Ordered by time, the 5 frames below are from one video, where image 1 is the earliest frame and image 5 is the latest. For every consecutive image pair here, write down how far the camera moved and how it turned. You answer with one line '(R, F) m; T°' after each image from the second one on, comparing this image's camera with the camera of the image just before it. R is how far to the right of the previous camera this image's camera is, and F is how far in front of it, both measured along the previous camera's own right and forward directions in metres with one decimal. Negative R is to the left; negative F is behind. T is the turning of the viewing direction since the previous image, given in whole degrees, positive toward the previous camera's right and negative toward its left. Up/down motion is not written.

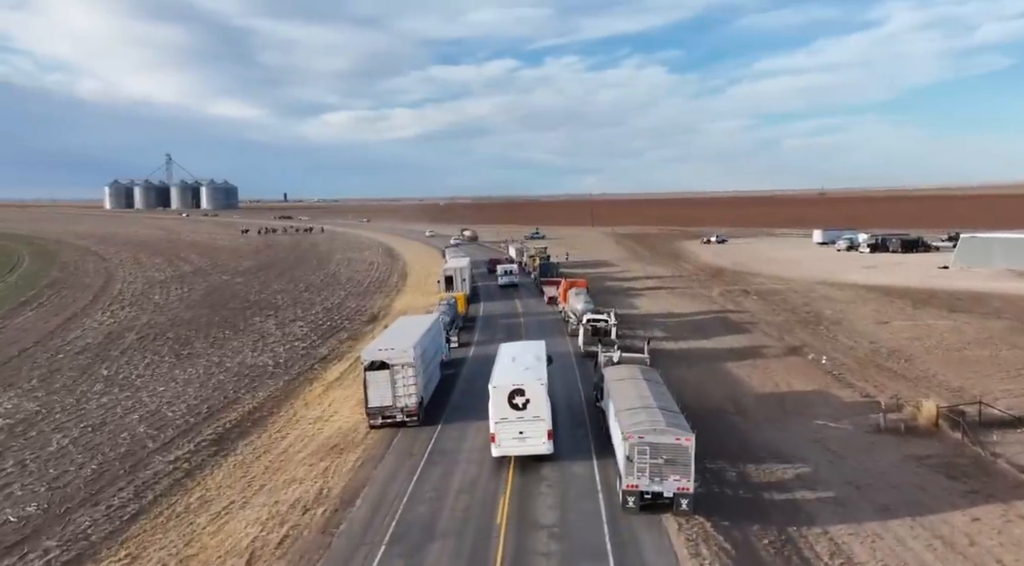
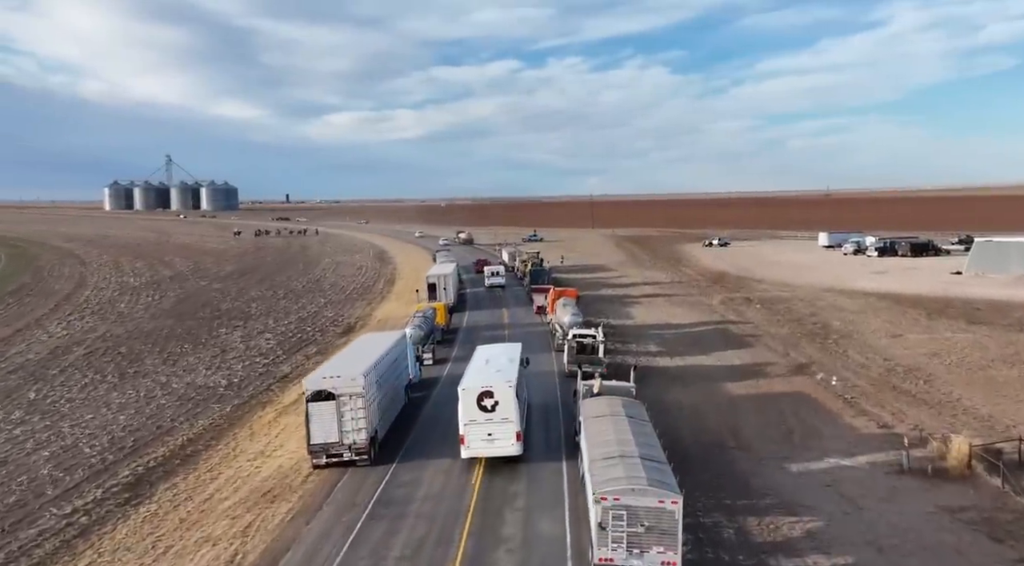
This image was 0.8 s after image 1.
(+0.9, +3.0) m; 0°
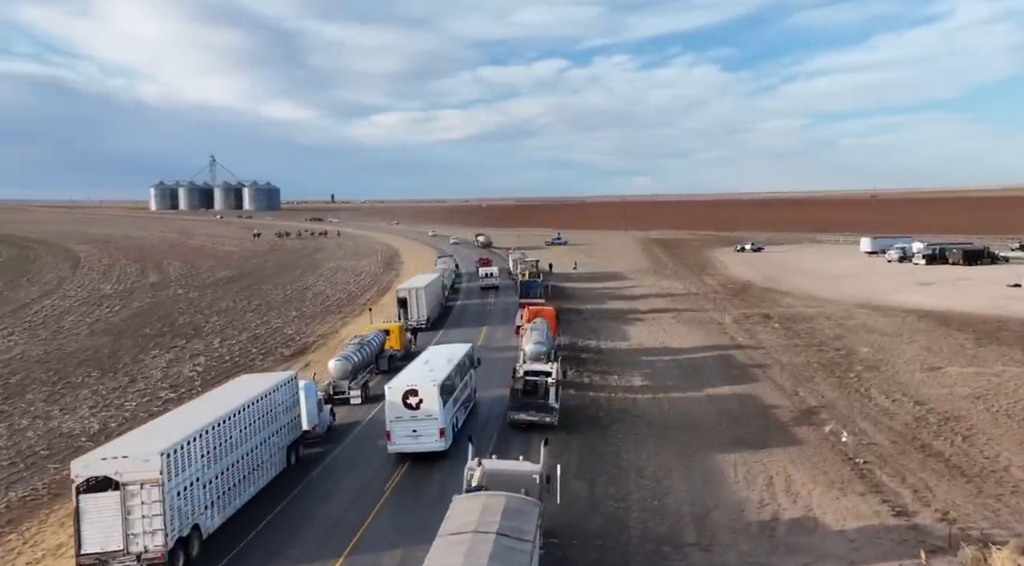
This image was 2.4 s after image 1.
(+3.5, +5.5) m; -3°
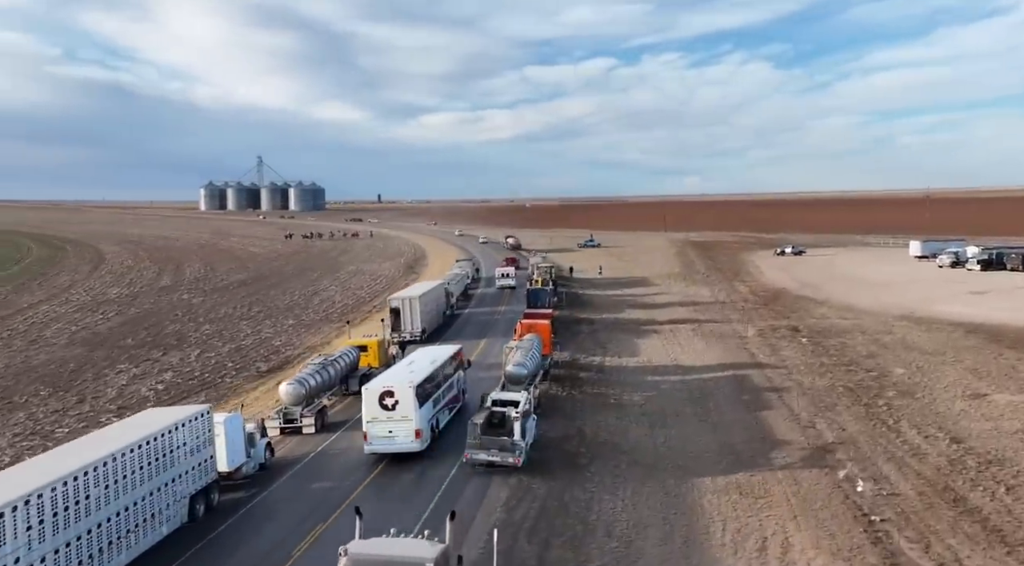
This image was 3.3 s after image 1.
(+2.3, +3.2) m; -3°
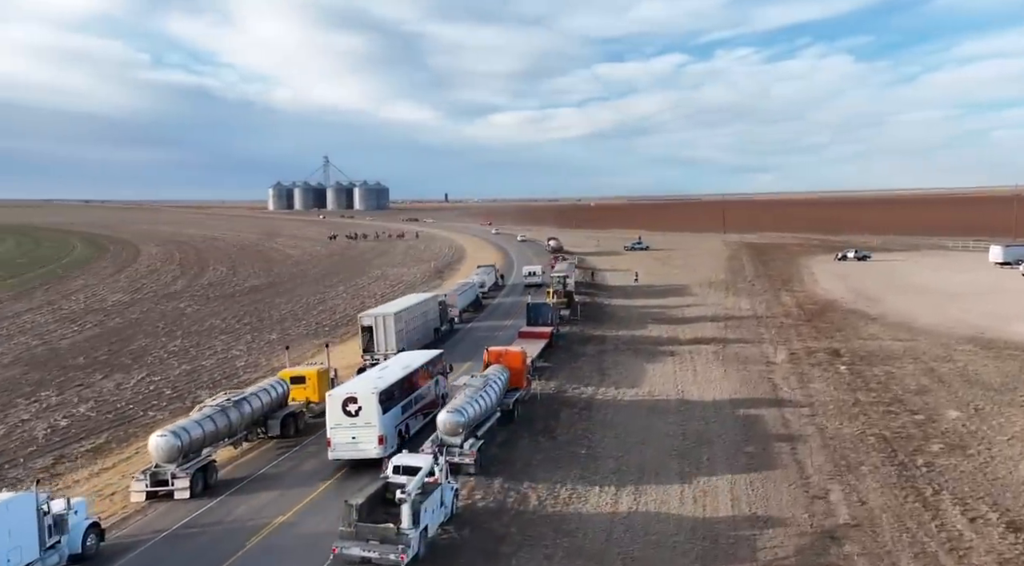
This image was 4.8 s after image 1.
(+3.7, +5.1) m; -5°
